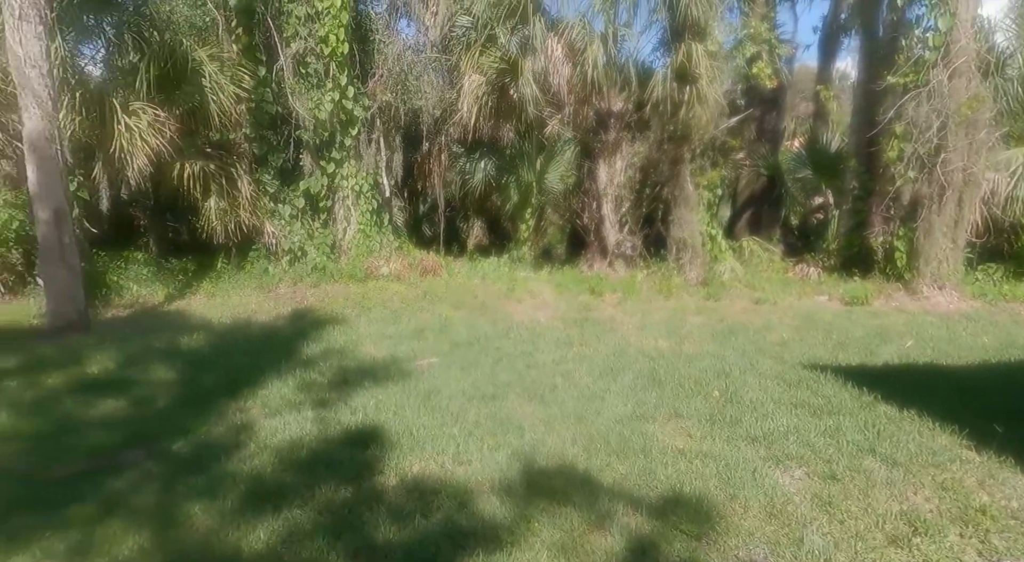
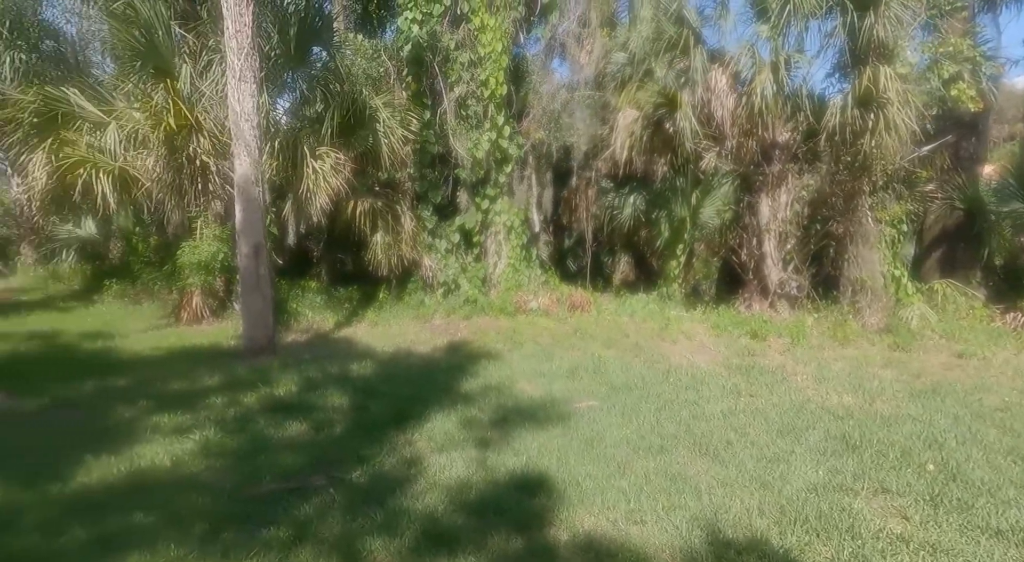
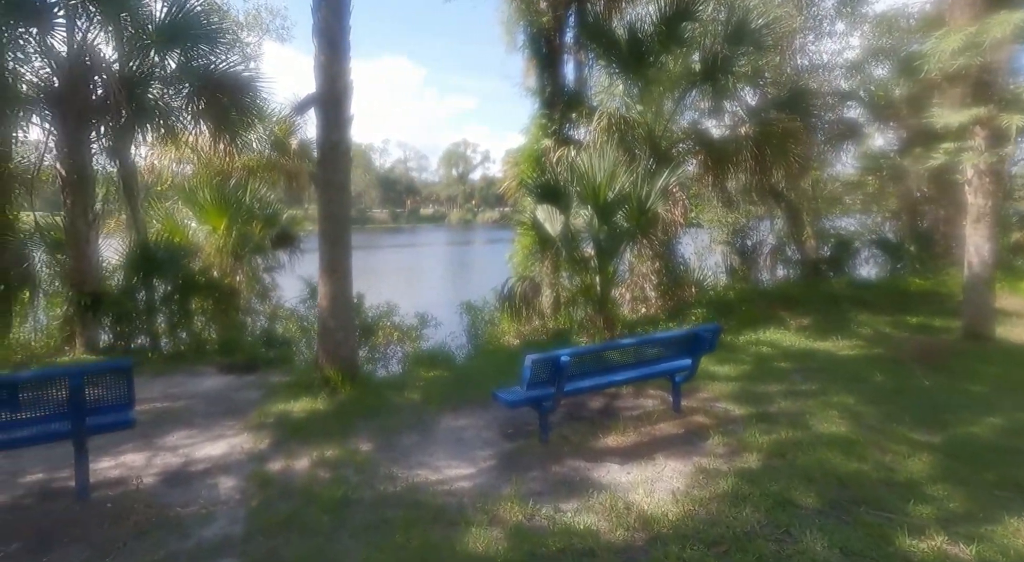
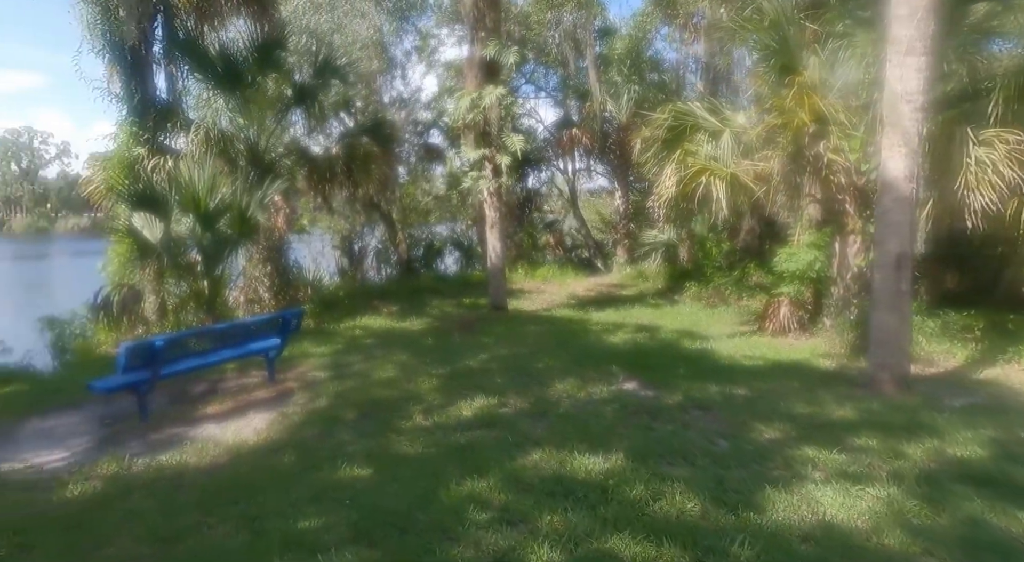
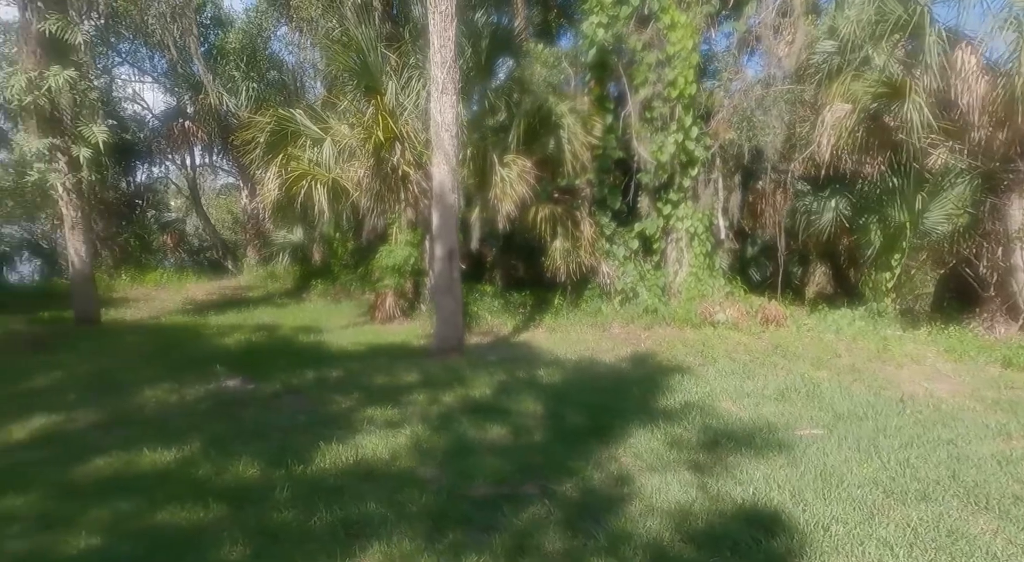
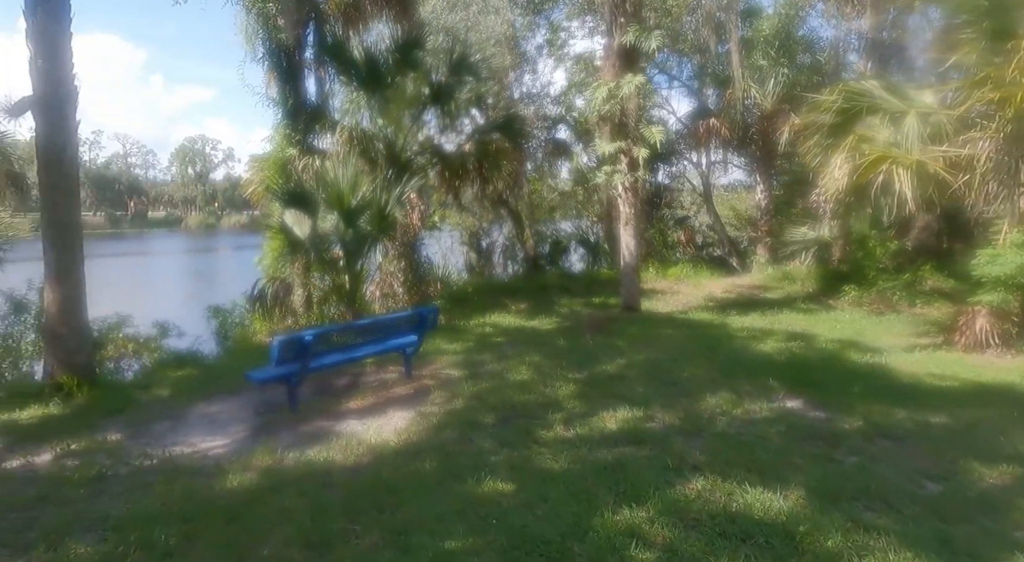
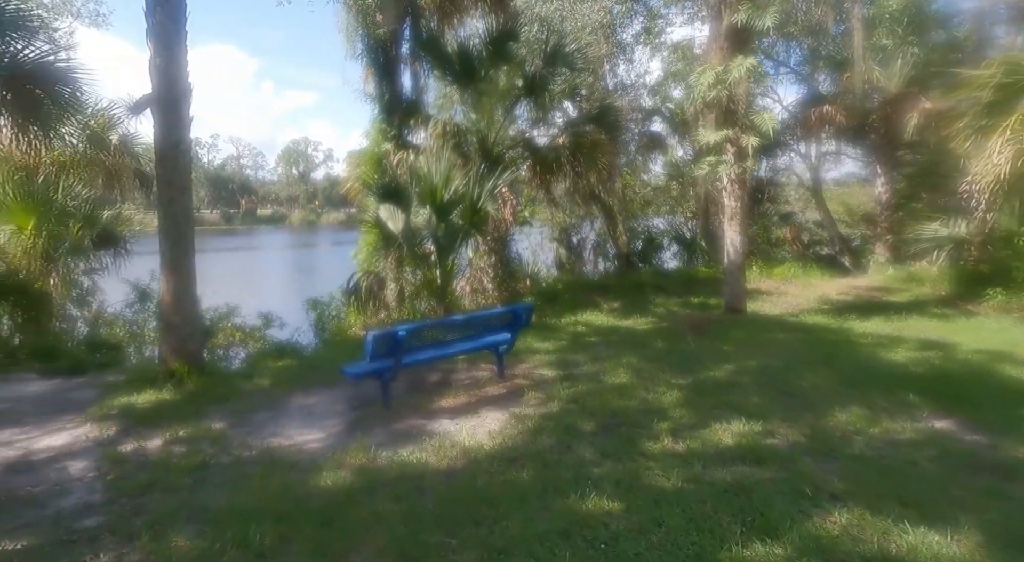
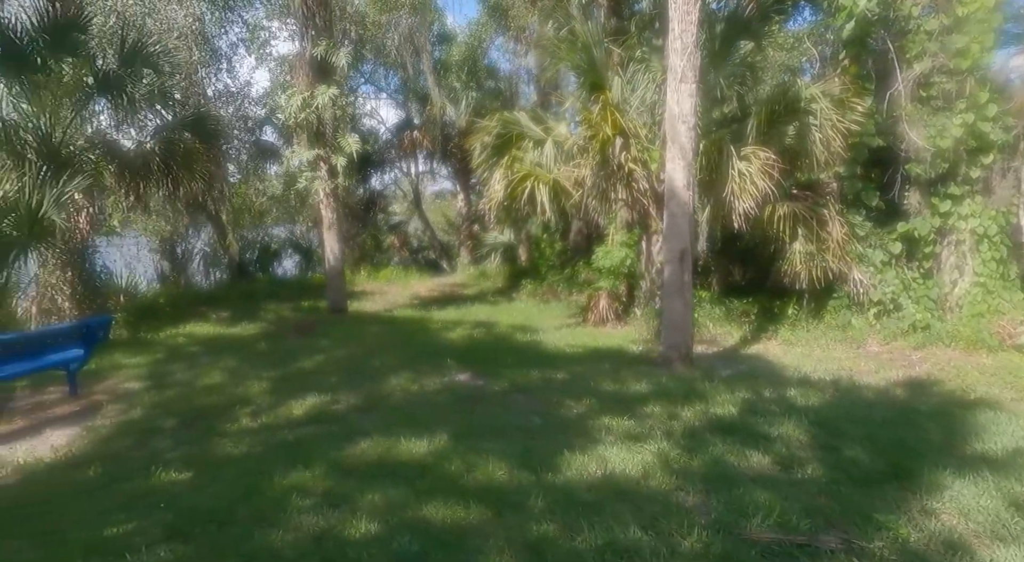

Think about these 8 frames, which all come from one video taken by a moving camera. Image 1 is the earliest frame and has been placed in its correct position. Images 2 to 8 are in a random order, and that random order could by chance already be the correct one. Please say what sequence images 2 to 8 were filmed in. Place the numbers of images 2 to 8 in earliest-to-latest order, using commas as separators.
2, 5, 8, 4, 6, 7, 3
